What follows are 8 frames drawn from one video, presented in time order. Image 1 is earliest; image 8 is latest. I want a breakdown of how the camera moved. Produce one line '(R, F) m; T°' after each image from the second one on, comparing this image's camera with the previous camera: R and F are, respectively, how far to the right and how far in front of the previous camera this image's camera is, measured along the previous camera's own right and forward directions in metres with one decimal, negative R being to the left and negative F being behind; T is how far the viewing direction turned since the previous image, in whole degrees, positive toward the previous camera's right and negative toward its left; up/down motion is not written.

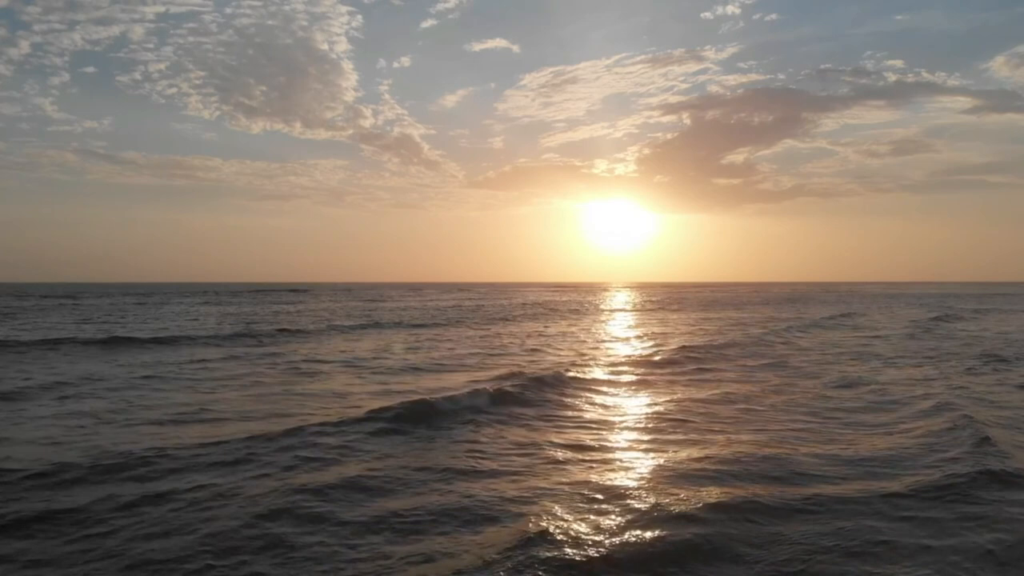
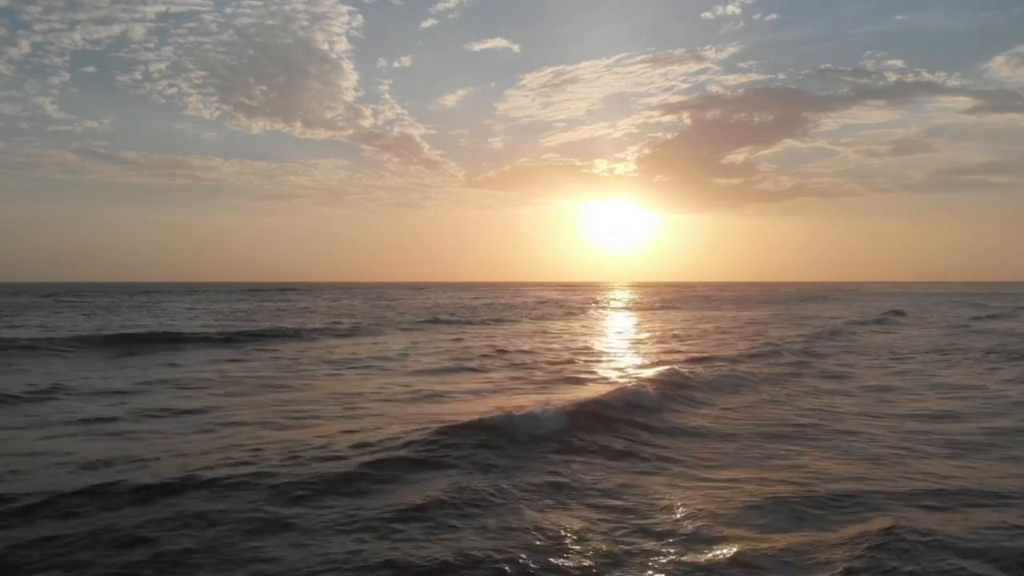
(-0.9, +0.7) m; 0°
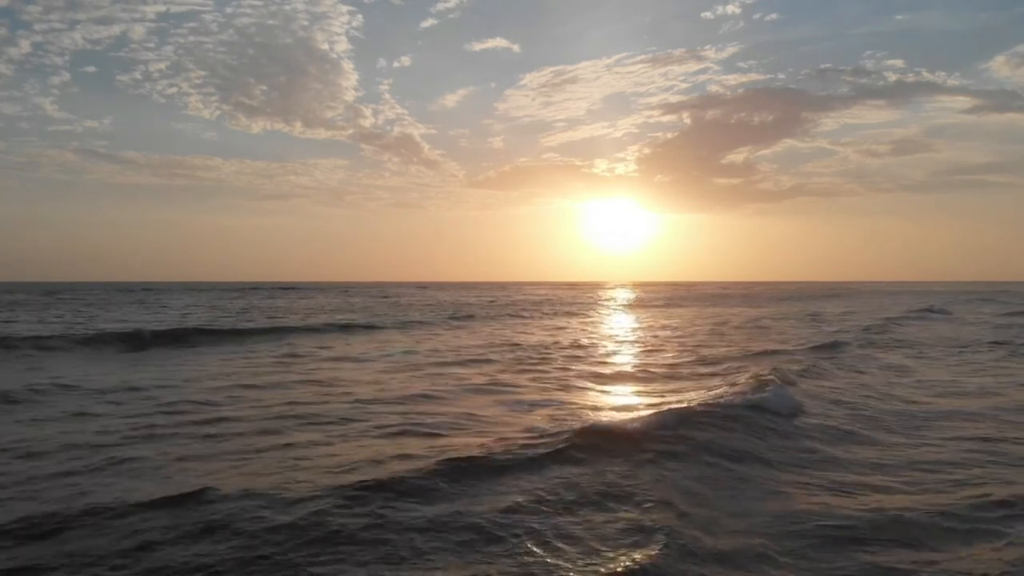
(-0.8, 0.0) m; 0°
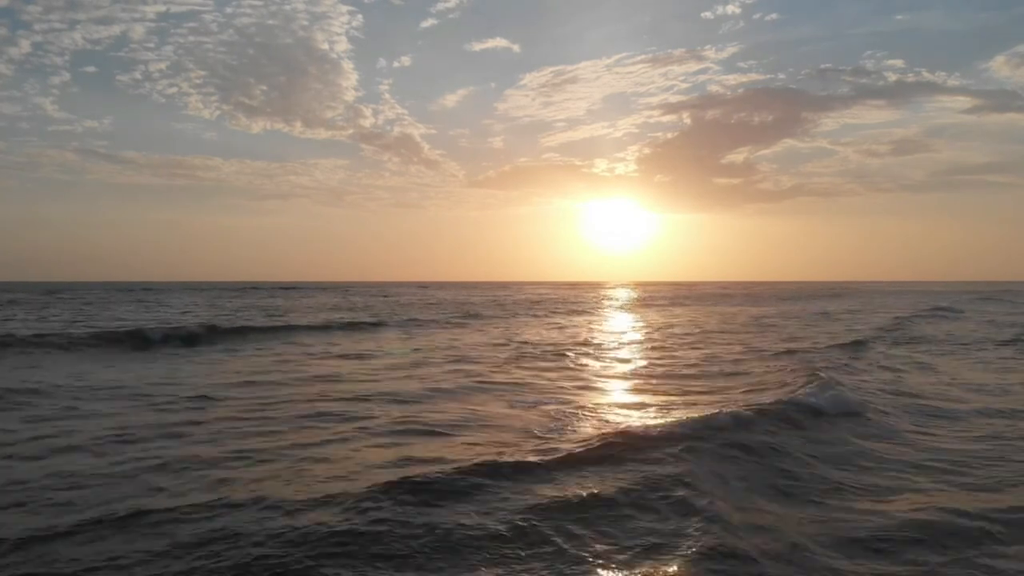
(+1.0, +0.6) m; 0°
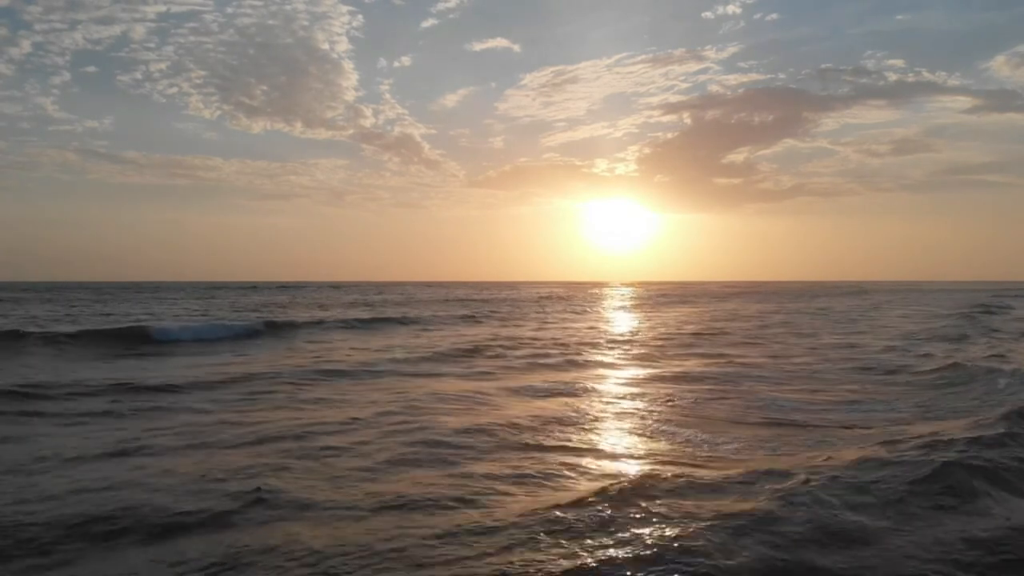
(-0.6, +0.1) m; 0°
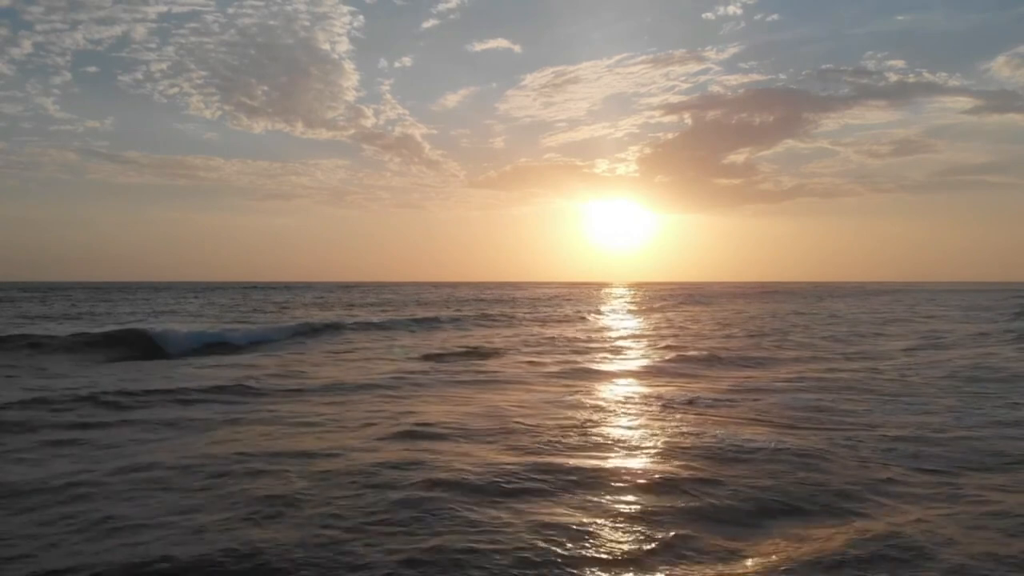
(-0.9, +0.5) m; 0°
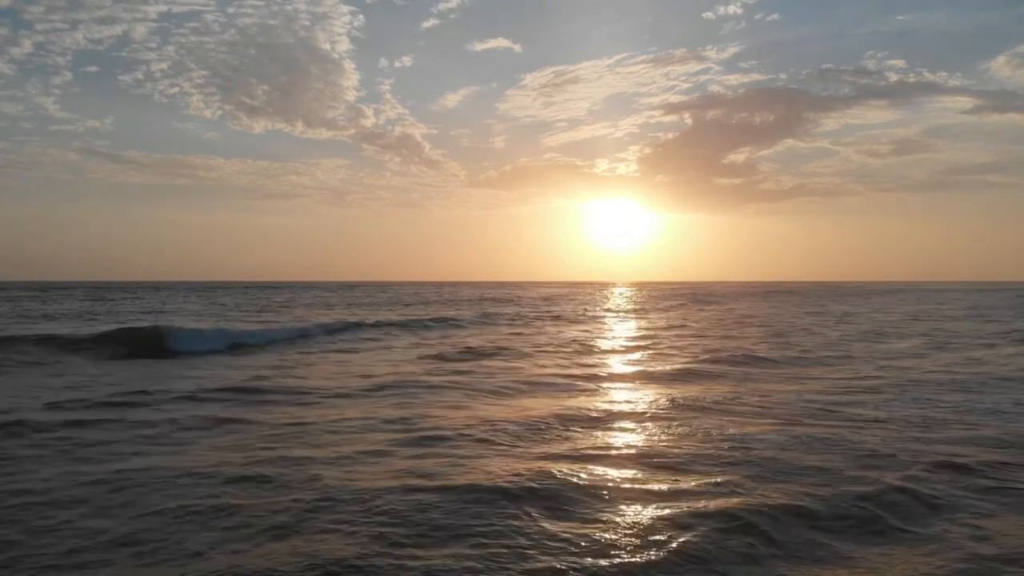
(+0.8, +0.2) m; 0°
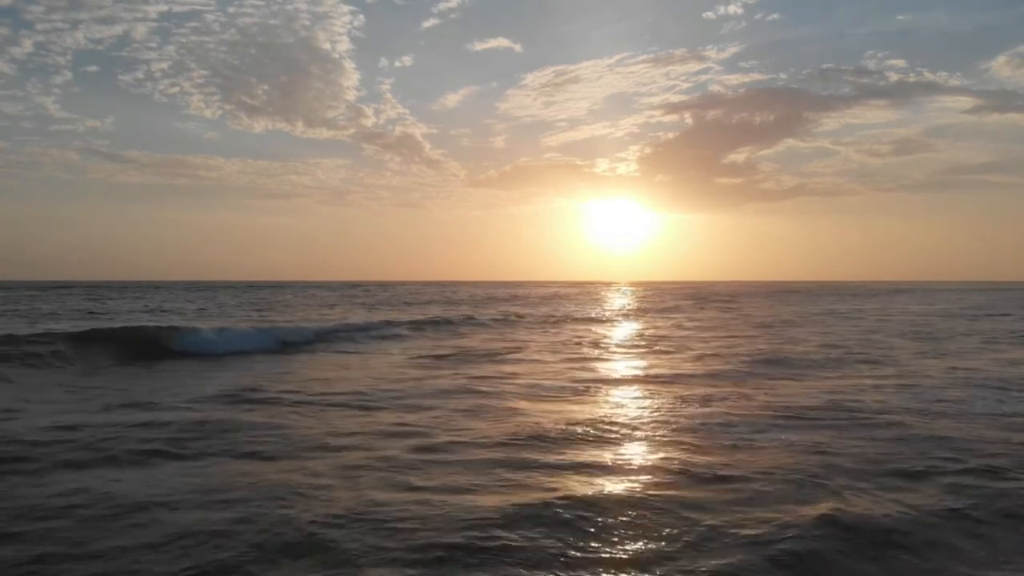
(+0.9, 0.0) m; 0°
